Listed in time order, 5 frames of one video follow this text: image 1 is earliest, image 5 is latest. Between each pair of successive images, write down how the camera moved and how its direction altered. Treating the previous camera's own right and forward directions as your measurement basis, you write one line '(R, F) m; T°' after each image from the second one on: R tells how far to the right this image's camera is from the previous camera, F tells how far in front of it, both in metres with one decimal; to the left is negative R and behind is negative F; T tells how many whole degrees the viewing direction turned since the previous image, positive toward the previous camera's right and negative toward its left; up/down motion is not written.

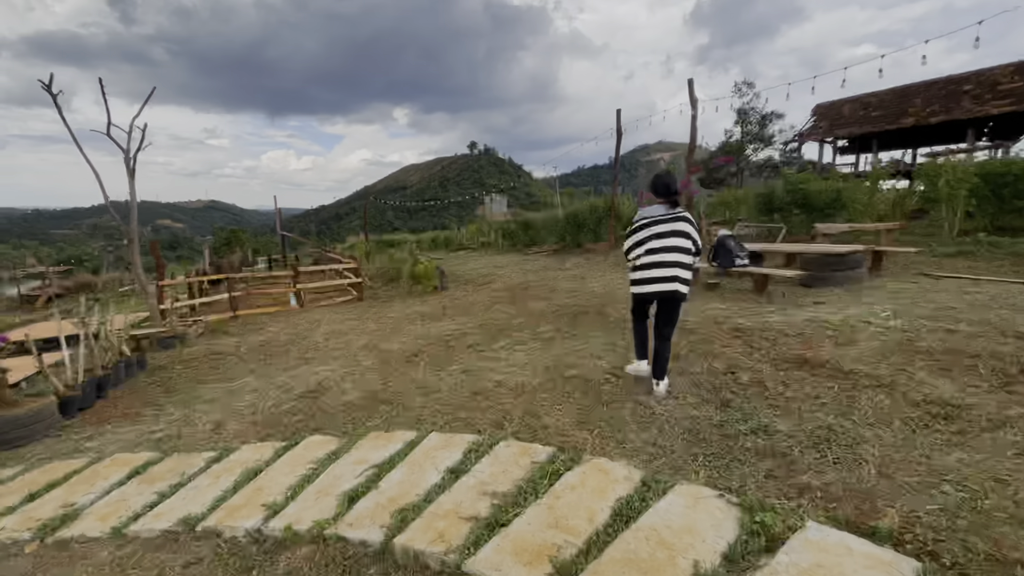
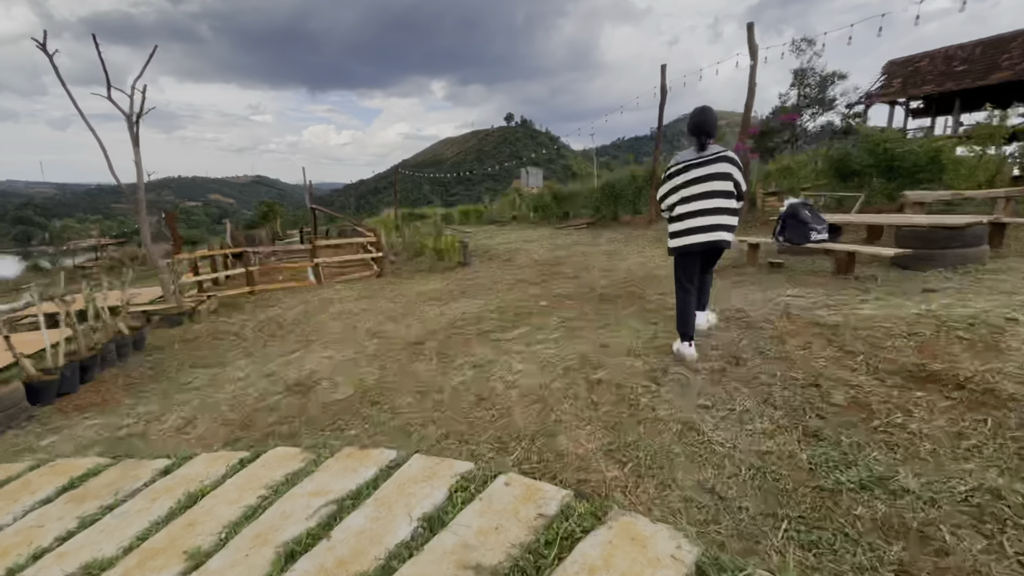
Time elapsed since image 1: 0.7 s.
(+0.2, +0.9) m; -4°
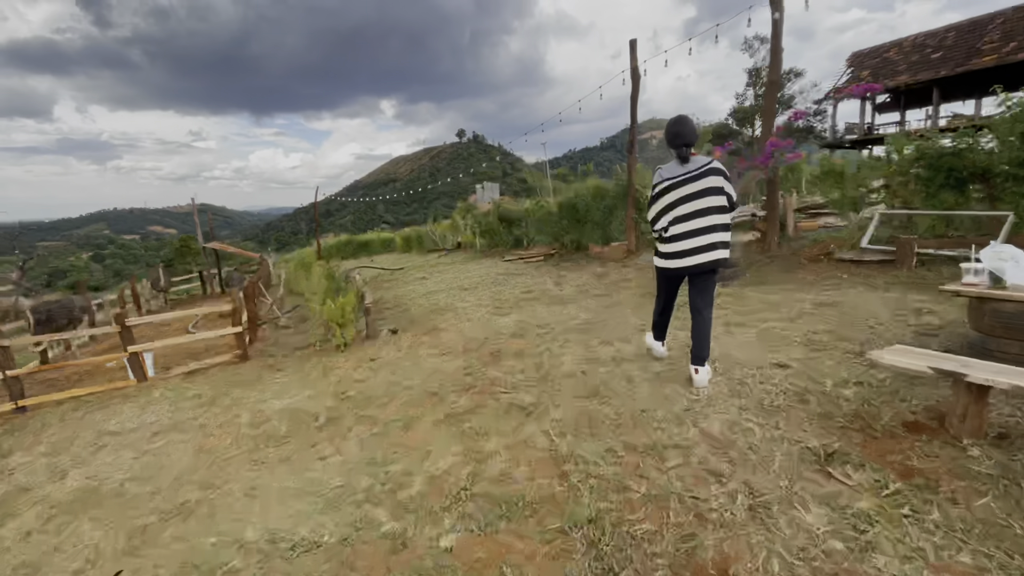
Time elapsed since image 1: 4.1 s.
(+0.6, +3.5) m; +4°
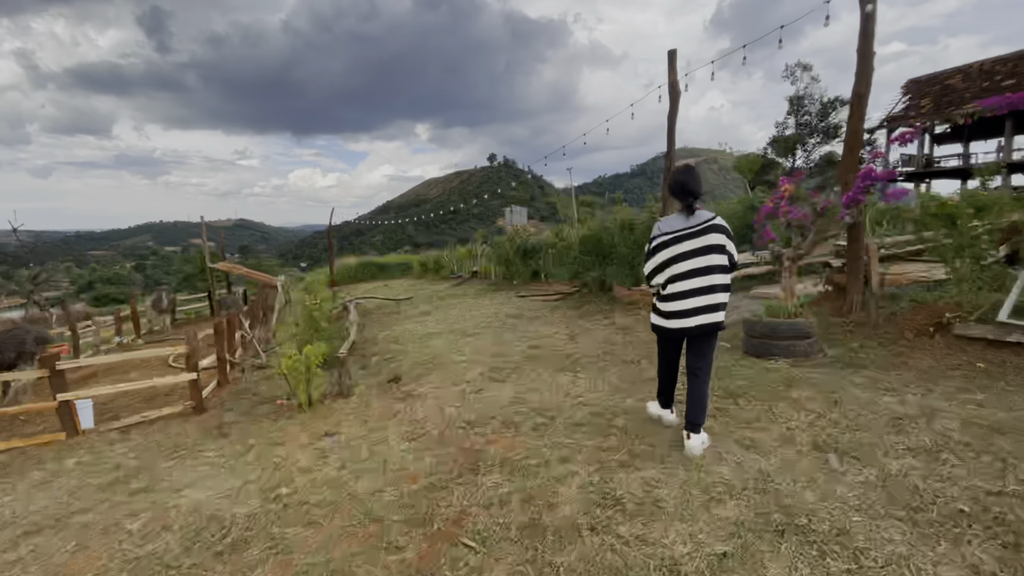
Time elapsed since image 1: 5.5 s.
(+0.3, +1.4) m; -3°
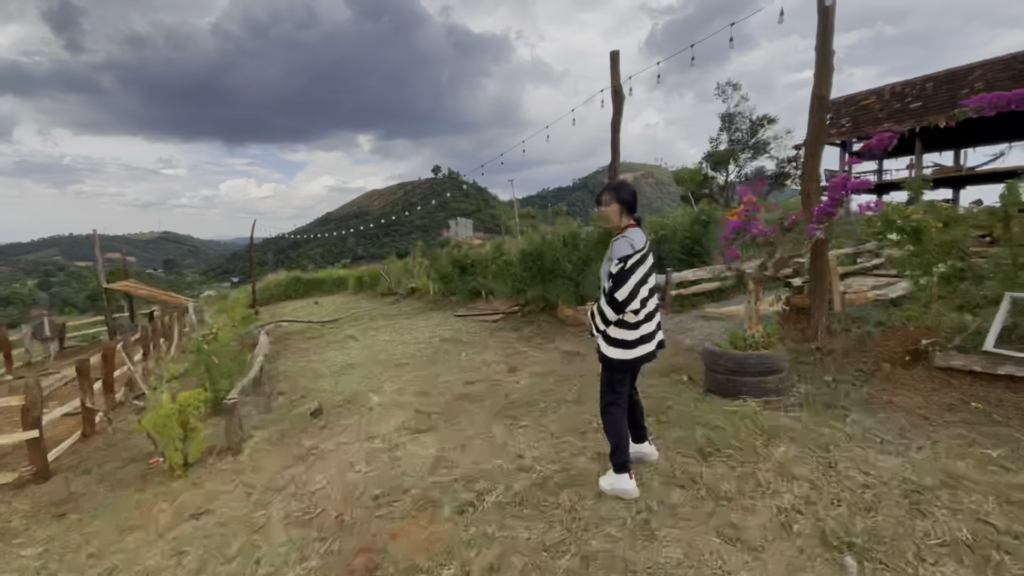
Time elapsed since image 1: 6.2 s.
(+0.2, +0.8) m; +6°
